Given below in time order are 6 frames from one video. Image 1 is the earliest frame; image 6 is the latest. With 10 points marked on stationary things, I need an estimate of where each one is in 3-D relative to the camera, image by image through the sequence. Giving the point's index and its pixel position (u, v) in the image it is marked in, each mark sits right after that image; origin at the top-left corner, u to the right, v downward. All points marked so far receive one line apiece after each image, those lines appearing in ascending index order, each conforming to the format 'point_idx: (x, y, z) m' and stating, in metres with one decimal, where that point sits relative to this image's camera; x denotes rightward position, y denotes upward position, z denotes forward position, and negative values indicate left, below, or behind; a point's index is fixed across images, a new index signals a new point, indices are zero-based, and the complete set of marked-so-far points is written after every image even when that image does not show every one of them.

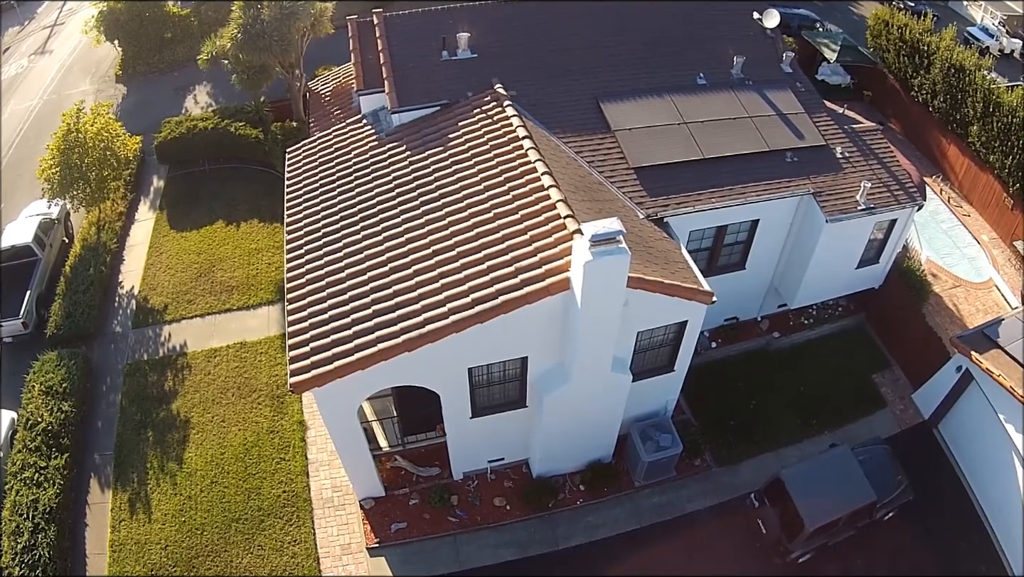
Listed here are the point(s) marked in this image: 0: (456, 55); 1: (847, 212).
0: (-1.6, +7.0, +19.6) m
1: (+9.4, +2.1, +18.2) m
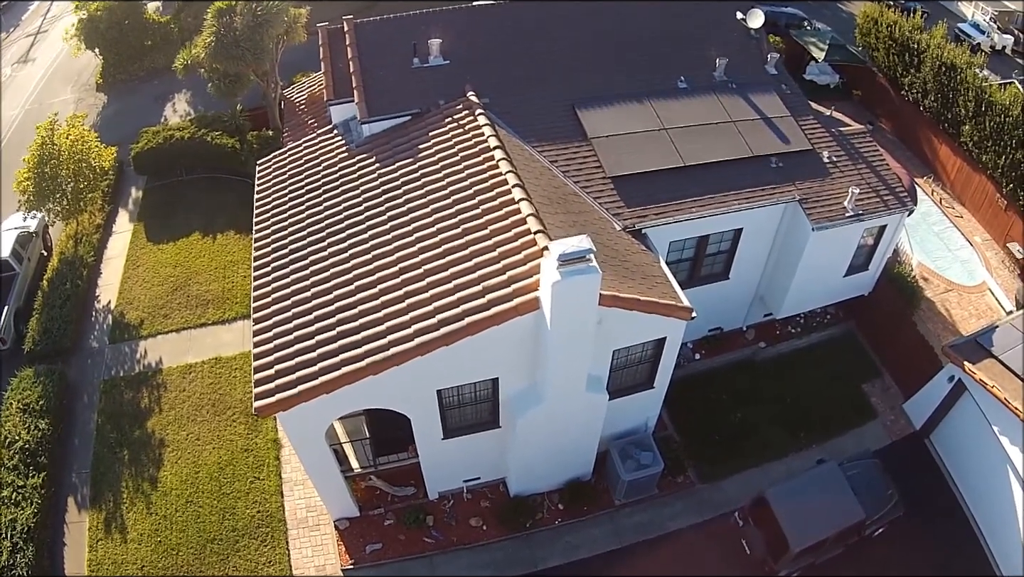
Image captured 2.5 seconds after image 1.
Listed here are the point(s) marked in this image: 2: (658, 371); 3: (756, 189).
0: (-2.4, +6.6, +19.1) m
1: (+8.7, +1.9, +17.7) m
2: (+3.6, -2.1, +16.1) m
3: (+6.6, +2.6, +17.6) m
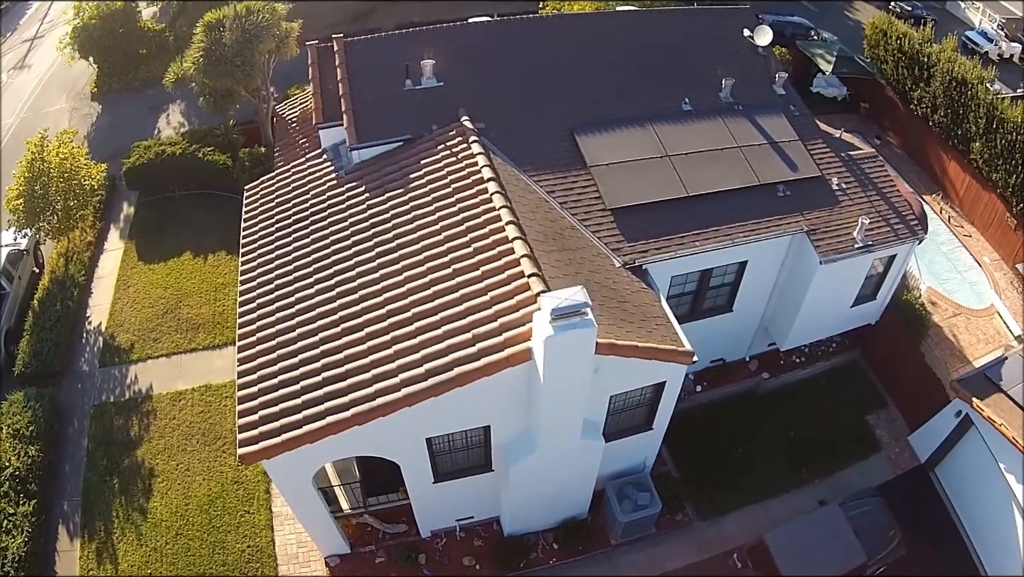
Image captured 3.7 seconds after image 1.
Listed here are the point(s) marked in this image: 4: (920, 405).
0: (-2.5, +5.8, +18.5) m
1: (+8.5, +1.0, +17.0) m
2: (+3.4, -3.0, +15.6) m
3: (+6.4, +1.8, +17.0) m
4: (+11.8, -3.4, +19.2) m
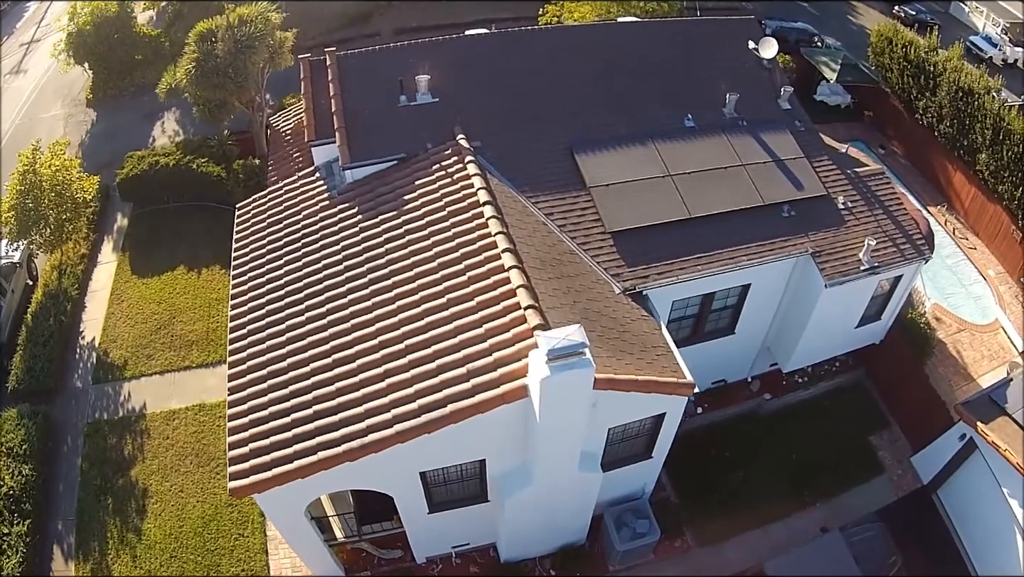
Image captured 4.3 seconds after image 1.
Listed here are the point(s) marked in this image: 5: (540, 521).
0: (-2.6, +5.2, +18.1) m
1: (+8.4, +0.4, +16.7) m
2: (+3.4, -3.6, +15.3) m
3: (+6.3, +1.2, +16.6) m
4: (+11.8, -4.0, +18.9) m
5: (+0.7, -5.4, +15.4) m
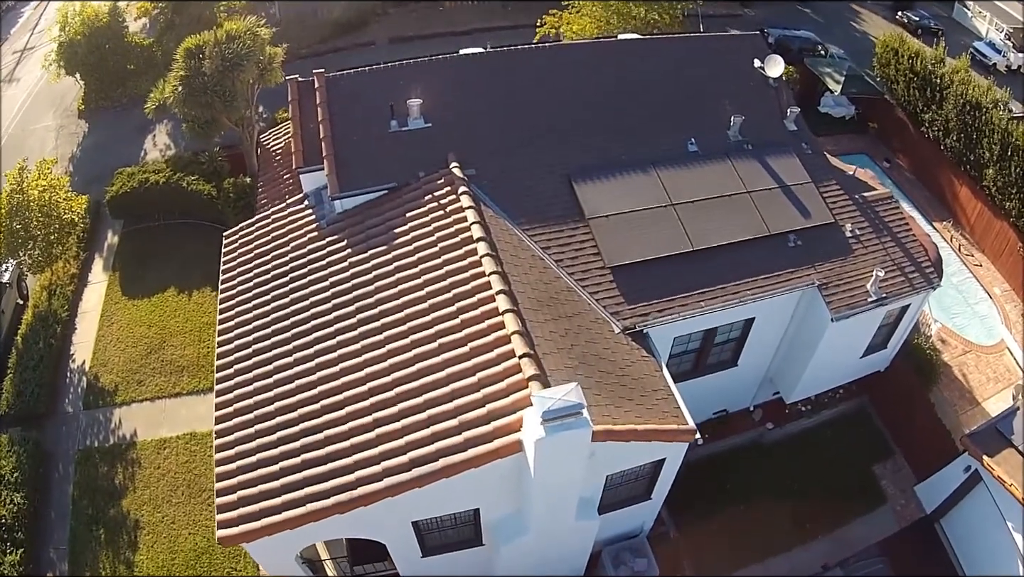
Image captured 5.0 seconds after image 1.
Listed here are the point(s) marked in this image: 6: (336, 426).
0: (-2.8, +4.3, +17.6) m
1: (+8.3, -0.4, +16.3) m
2: (+3.2, -4.5, +15.0) m
3: (+6.2, +0.3, +16.2) m
4: (+11.6, -4.7, +18.5) m
5: (+0.5, -6.3, +15.1) m
6: (-3.6, -2.8, +13.6) m
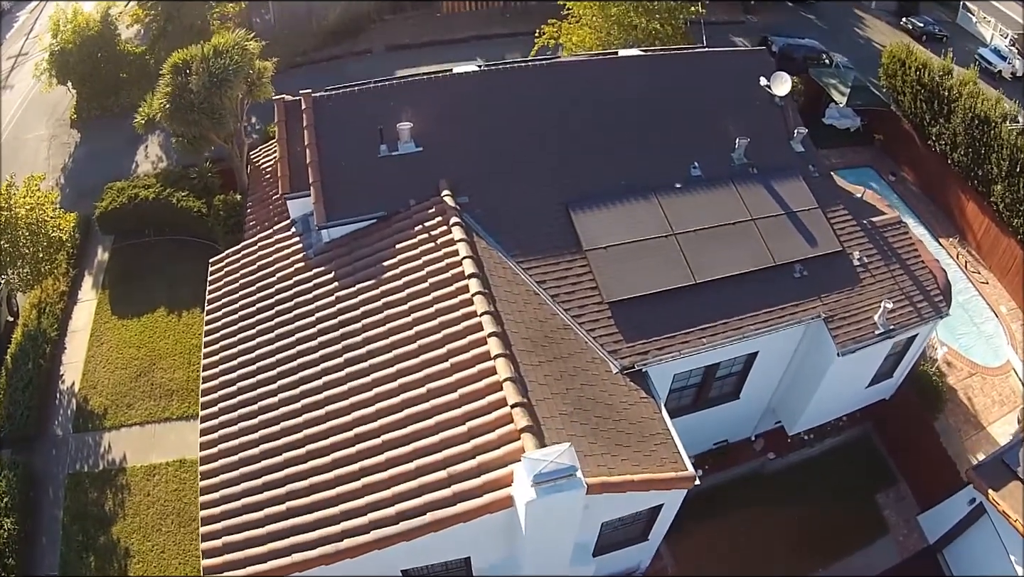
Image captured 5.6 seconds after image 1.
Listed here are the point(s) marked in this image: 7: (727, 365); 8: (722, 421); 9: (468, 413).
0: (-3.0, +3.5, +17.1) m
1: (+8.1, -1.2, +15.8) m
2: (+3.1, -5.3, +14.6) m
3: (+6.0, -0.5, +15.7) m
4: (+11.5, -5.4, +18.2) m
5: (+0.4, -7.1, +14.8) m
6: (-3.8, -3.7, +13.2) m
7: (+5.1, -1.8, +16.3) m
8: (+5.6, -3.4, +18.0) m
9: (-0.9, -2.4, +13.1) m
